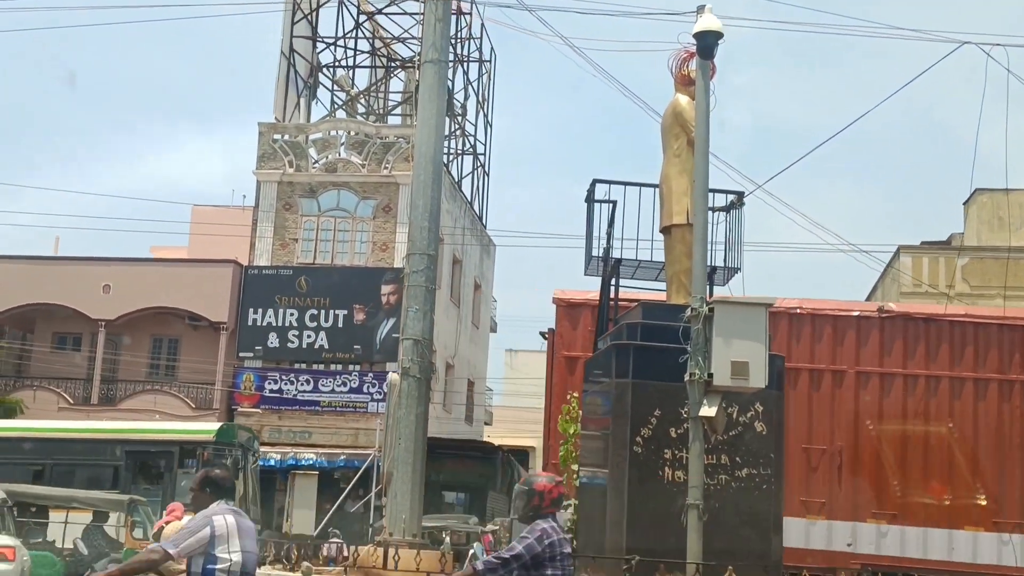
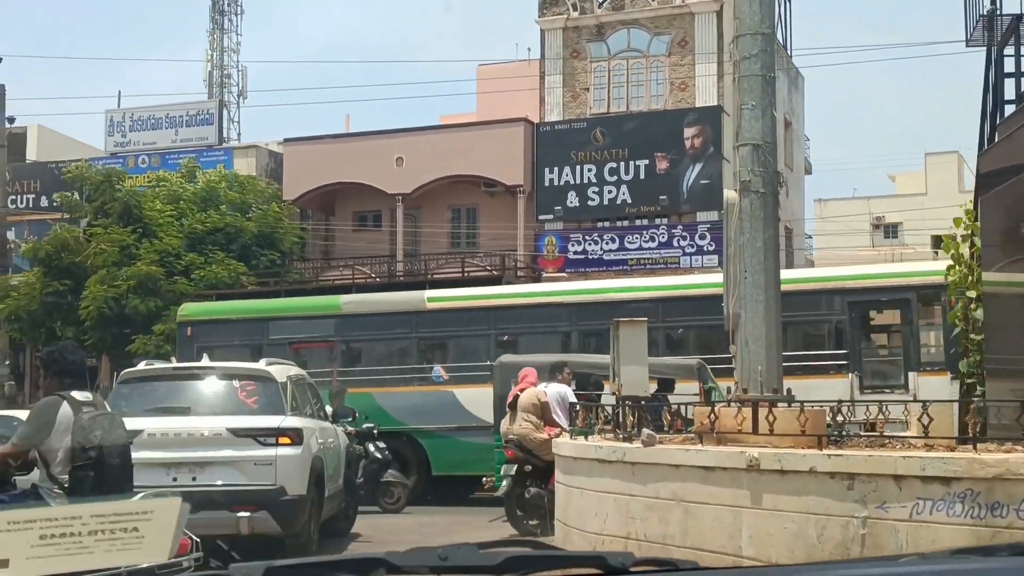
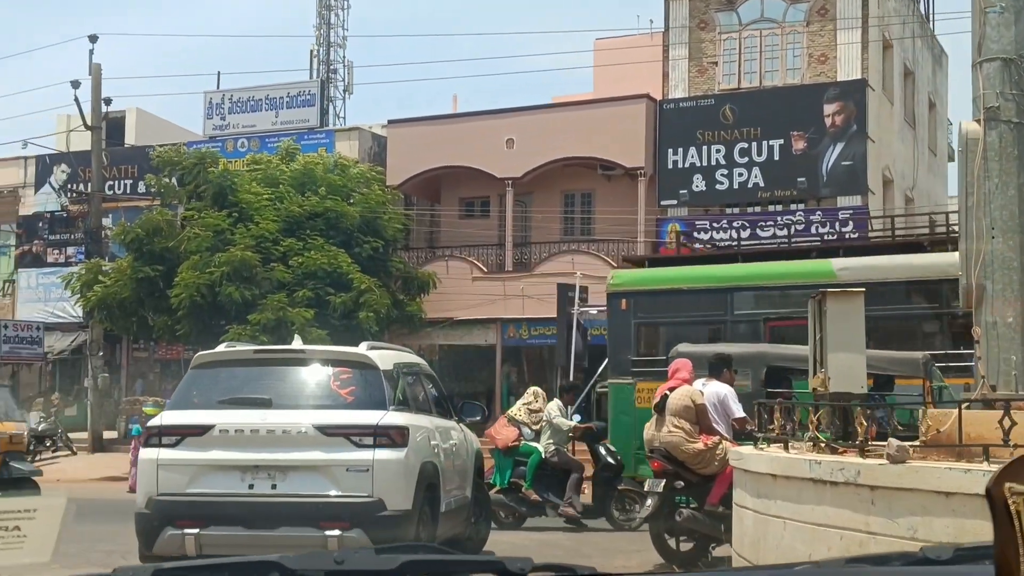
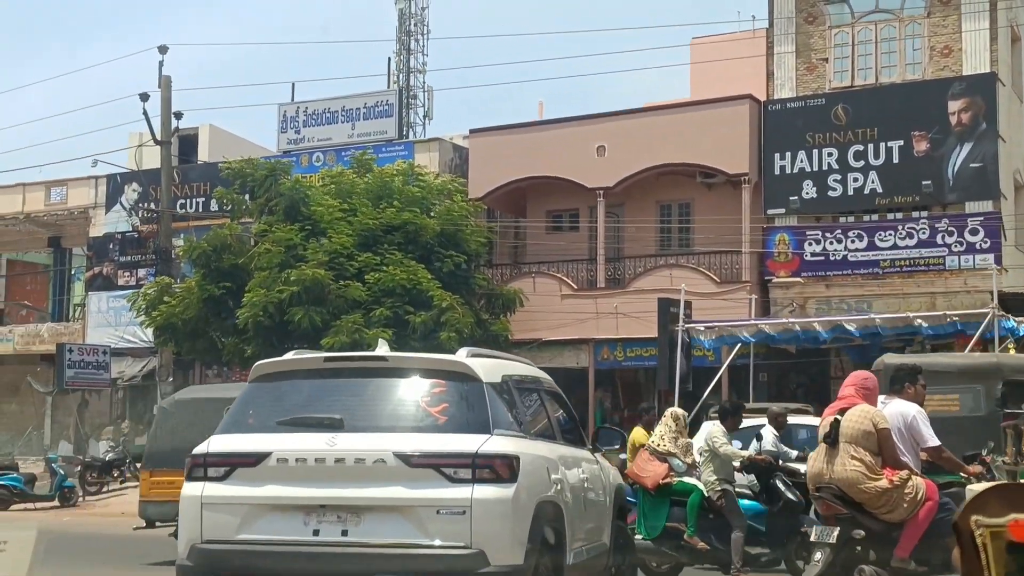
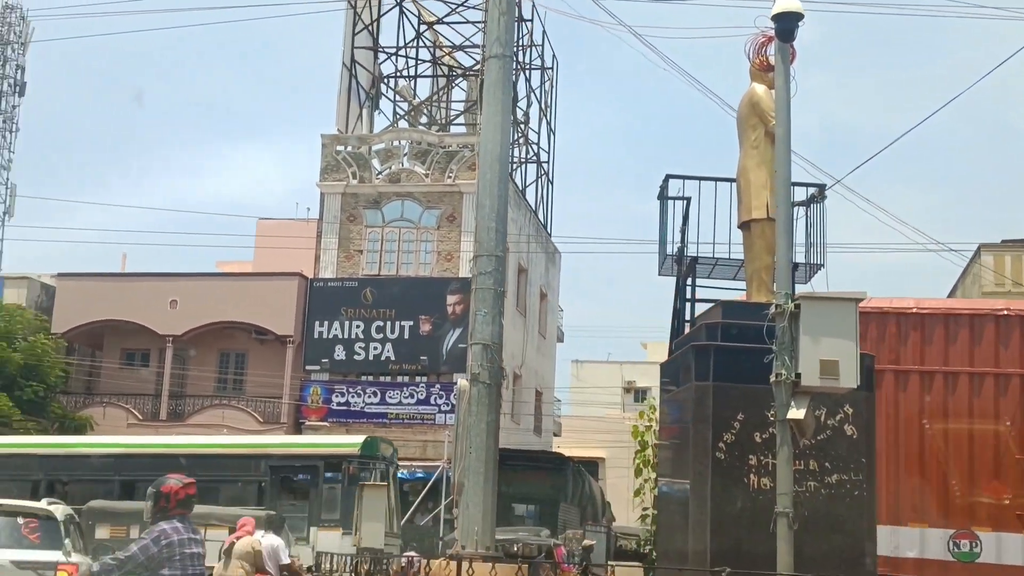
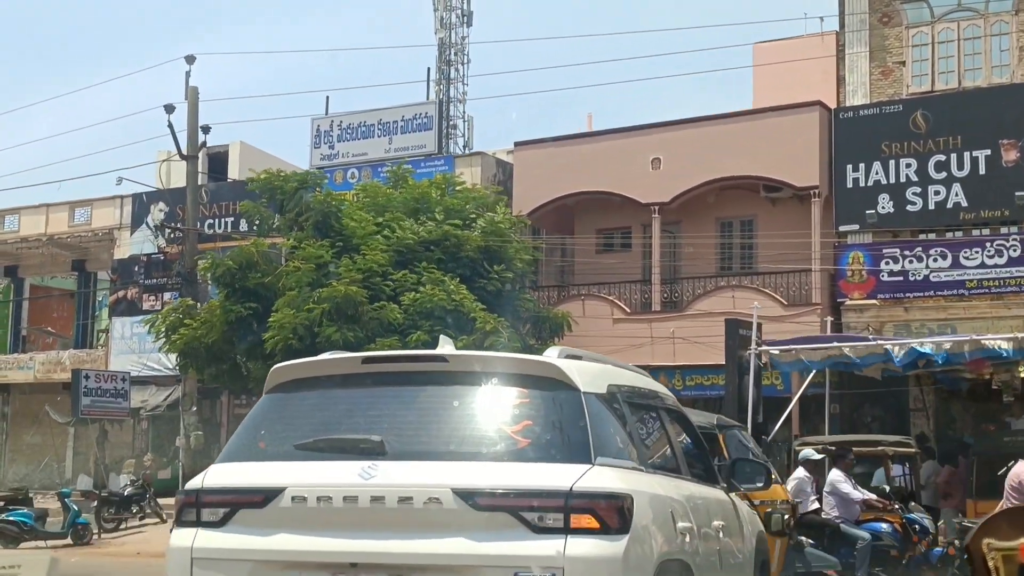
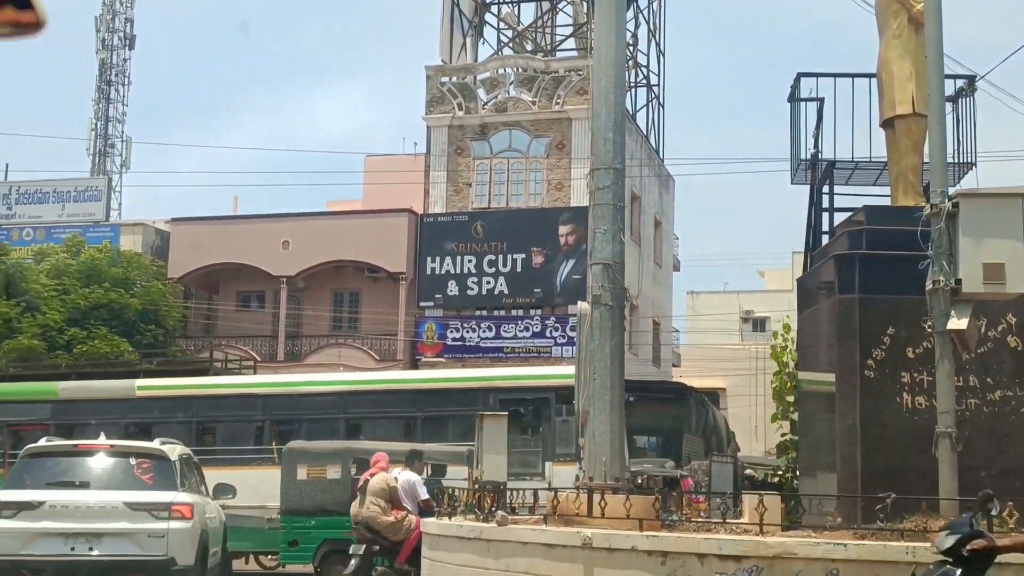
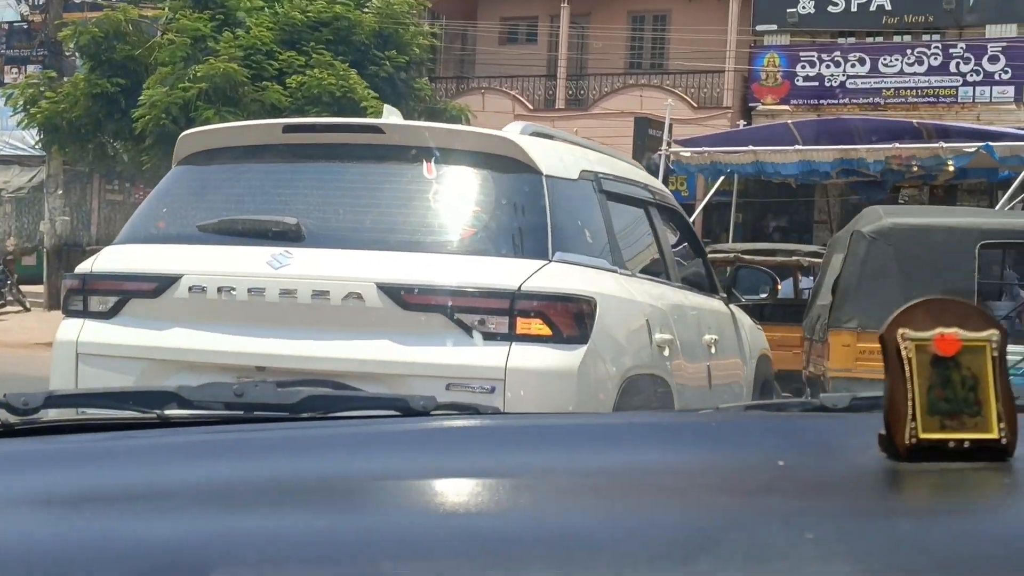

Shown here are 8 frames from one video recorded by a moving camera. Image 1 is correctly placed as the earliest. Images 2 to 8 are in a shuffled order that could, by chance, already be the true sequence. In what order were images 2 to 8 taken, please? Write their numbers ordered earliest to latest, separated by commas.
5, 7, 2, 3, 4, 6, 8
